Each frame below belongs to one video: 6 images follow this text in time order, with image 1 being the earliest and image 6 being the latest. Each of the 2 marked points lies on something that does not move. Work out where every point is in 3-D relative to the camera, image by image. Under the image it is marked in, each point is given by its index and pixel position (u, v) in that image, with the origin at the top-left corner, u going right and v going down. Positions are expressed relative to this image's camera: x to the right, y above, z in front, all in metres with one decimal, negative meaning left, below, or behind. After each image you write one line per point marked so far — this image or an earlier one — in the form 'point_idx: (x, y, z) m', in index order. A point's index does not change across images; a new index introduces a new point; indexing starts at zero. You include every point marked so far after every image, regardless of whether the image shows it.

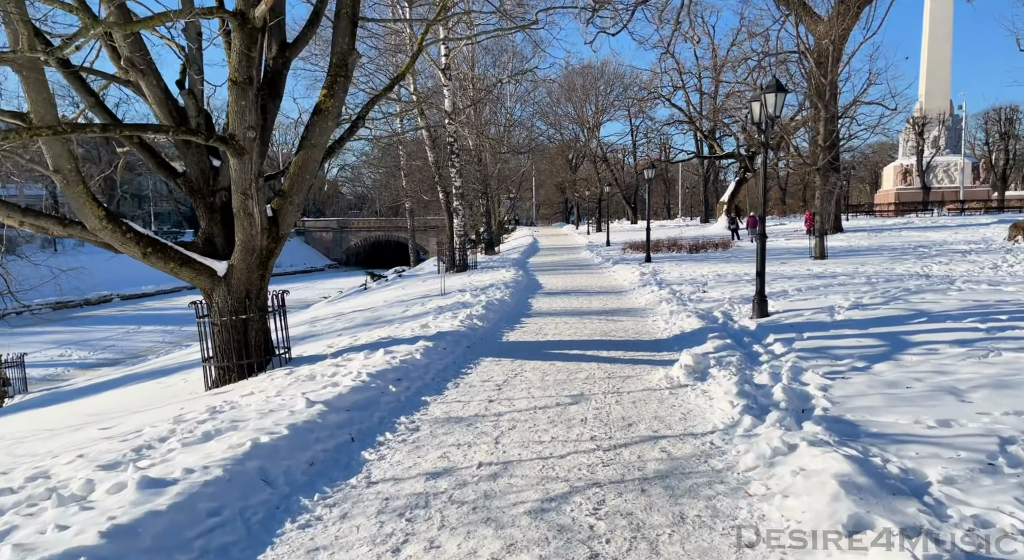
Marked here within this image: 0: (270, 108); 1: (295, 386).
0: (-3.1, +2.2, +8.2) m
1: (-2.1, -1.0, +6.2) m
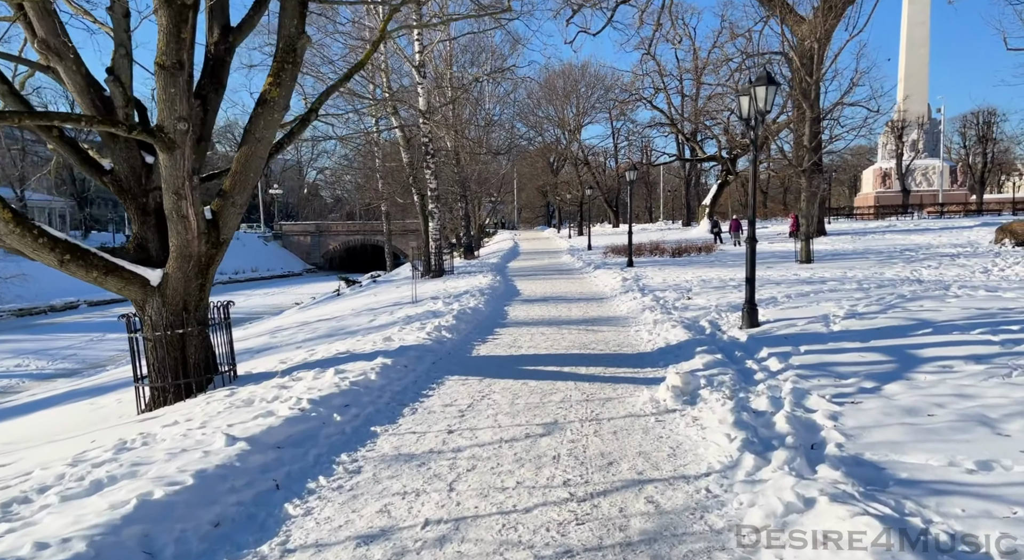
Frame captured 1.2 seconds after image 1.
0: (-3.4, +2.1, +7.3) m
1: (-2.4, -1.1, +5.4) m
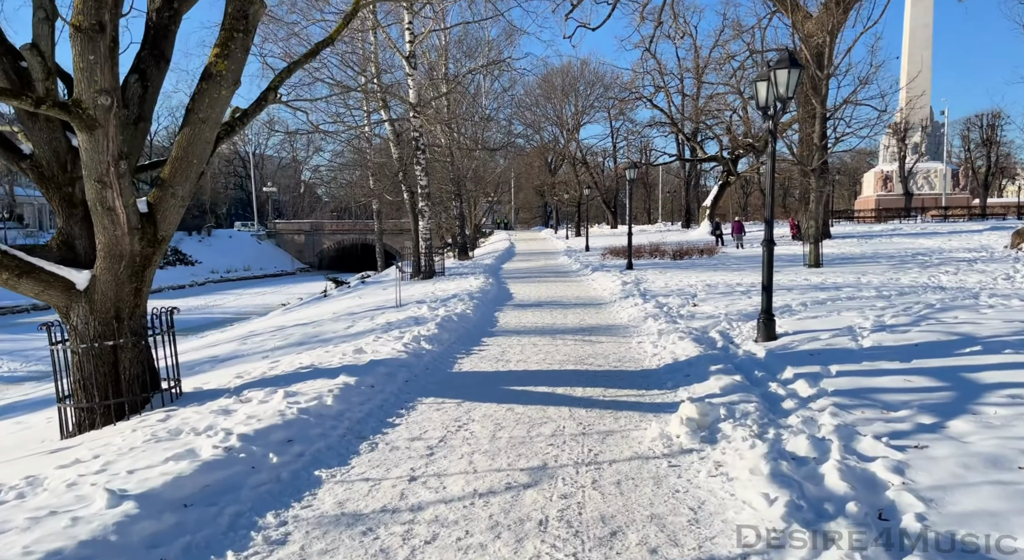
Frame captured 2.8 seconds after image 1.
0: (-3.6, +2.1, +6.3) m
1: (-2.6, -1.2, +4.4) m
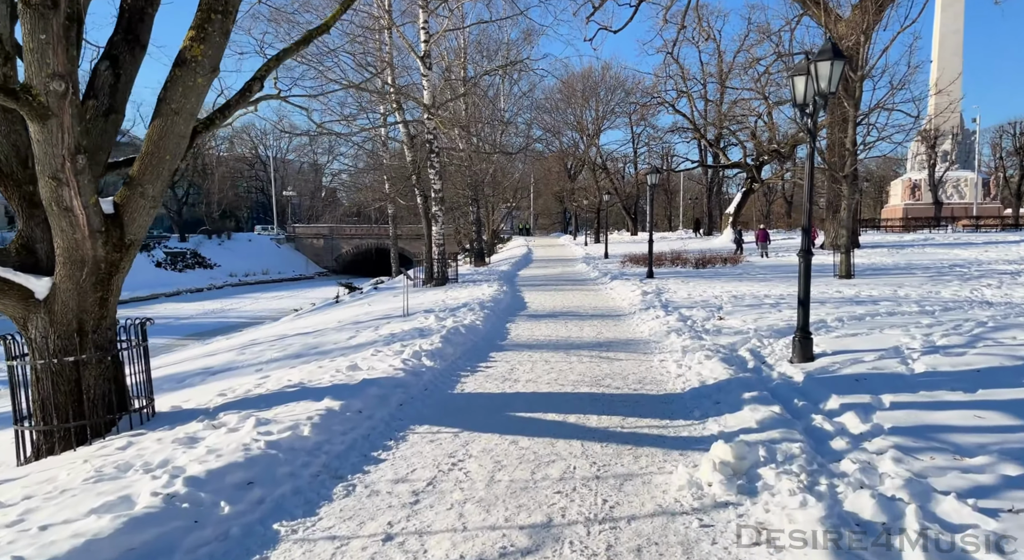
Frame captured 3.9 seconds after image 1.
0: (-3.5, +2.0, +5.7) m
1: (-2.6, -1.2, +3.7) m
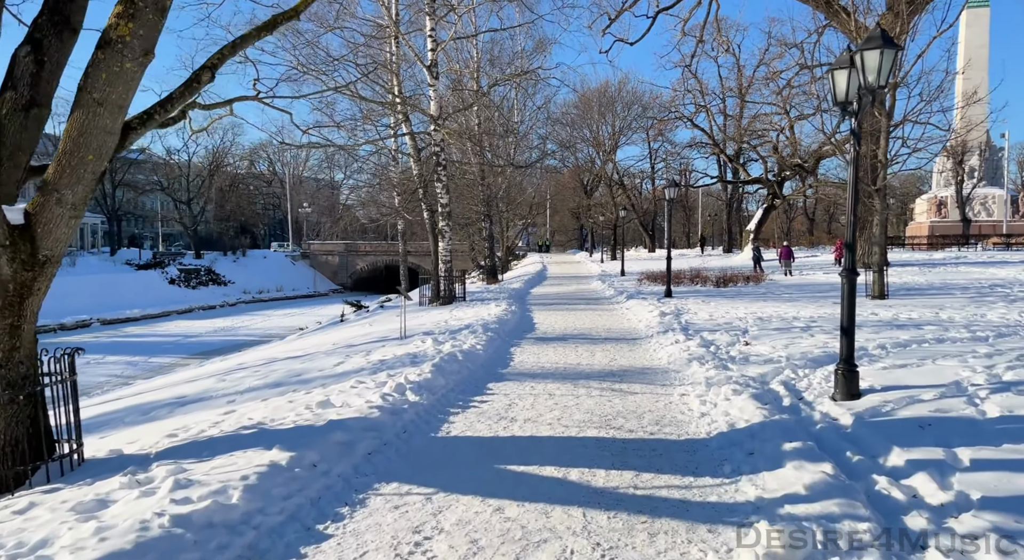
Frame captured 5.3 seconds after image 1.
0: (-3.5, +1.8, +4.9) m
1: (-2.7, -1.4, +2.8) m
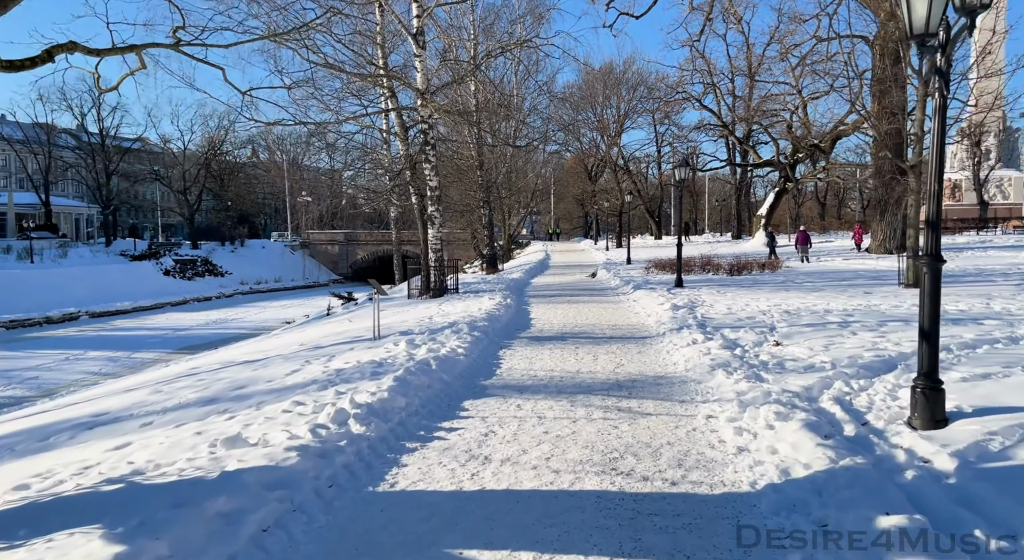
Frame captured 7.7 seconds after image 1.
0: (-3.8, +1.8, +3.3) m
1: (-2.9, -1.4, +1.3) m
